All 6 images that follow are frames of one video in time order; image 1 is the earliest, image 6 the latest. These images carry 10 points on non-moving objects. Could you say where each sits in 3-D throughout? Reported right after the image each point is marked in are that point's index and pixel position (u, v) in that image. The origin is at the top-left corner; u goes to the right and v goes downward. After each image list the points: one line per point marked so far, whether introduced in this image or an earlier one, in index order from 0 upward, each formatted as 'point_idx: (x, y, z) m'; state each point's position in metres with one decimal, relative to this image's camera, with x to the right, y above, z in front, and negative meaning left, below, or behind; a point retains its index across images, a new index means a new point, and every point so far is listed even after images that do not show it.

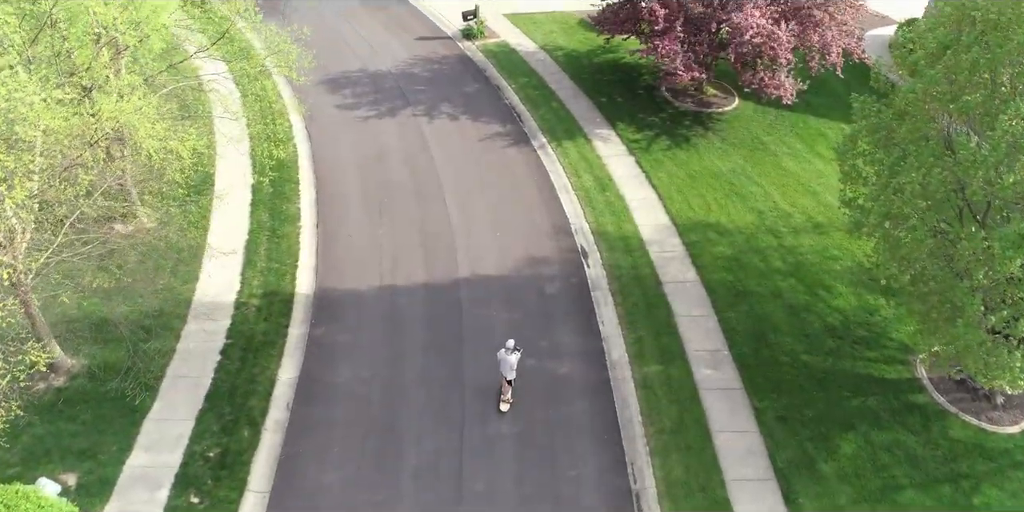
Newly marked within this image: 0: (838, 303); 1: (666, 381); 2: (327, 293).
0: (+6.9, -1.0, +15.0) m
1: (+2.9, -2.4, +13.4) m
2: (-3.9, -0.8, +14.9) m
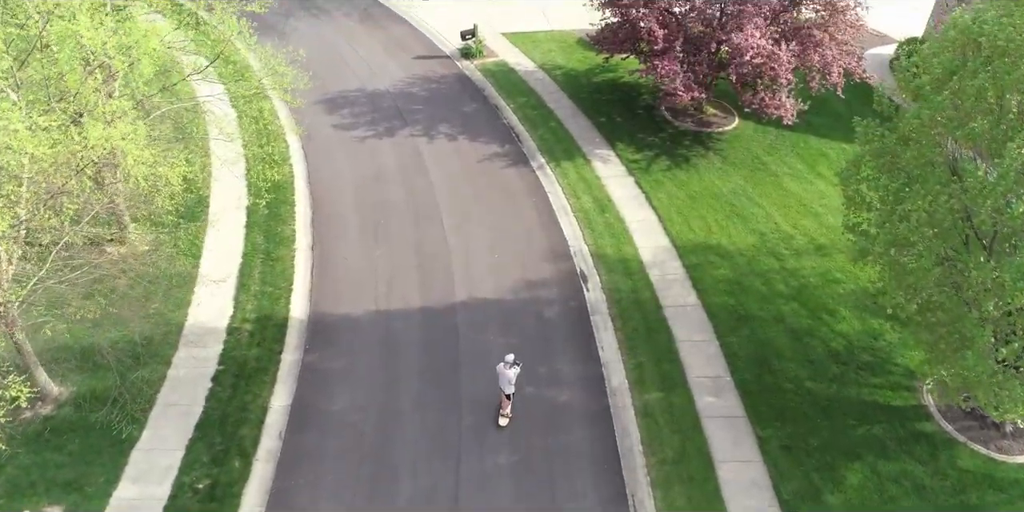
0: (+6.9, -1.5, +14.7) m
1: (+2.9, -2.9, +13.1) m
2: (-4.0, -1.3, +14.6) m
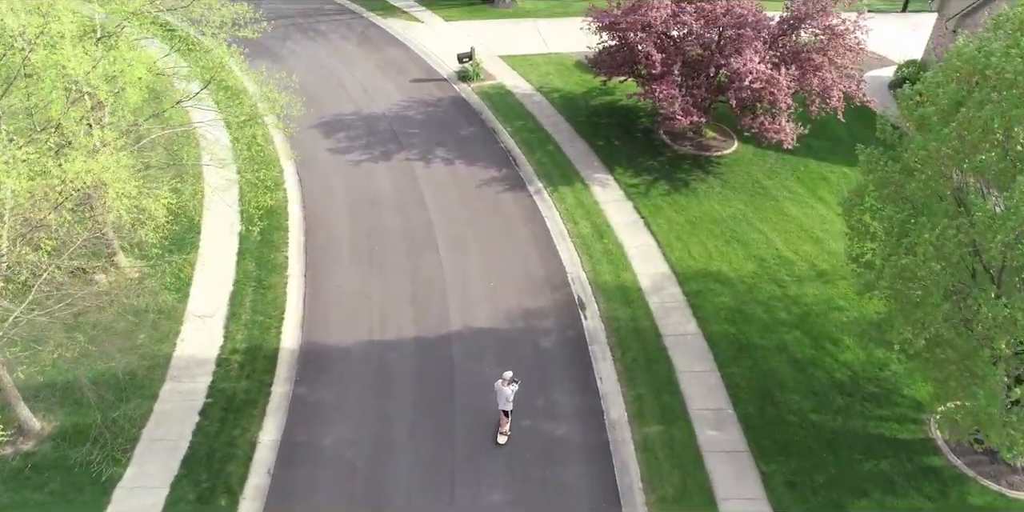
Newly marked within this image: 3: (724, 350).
0: (+6.8, -2.1, +14.4) m
1: (+2.8, -3.4, +12.7) m
2: (-4.0, -1.9, +14.3) m
3: (+4.4, -1.9, +14.5) m
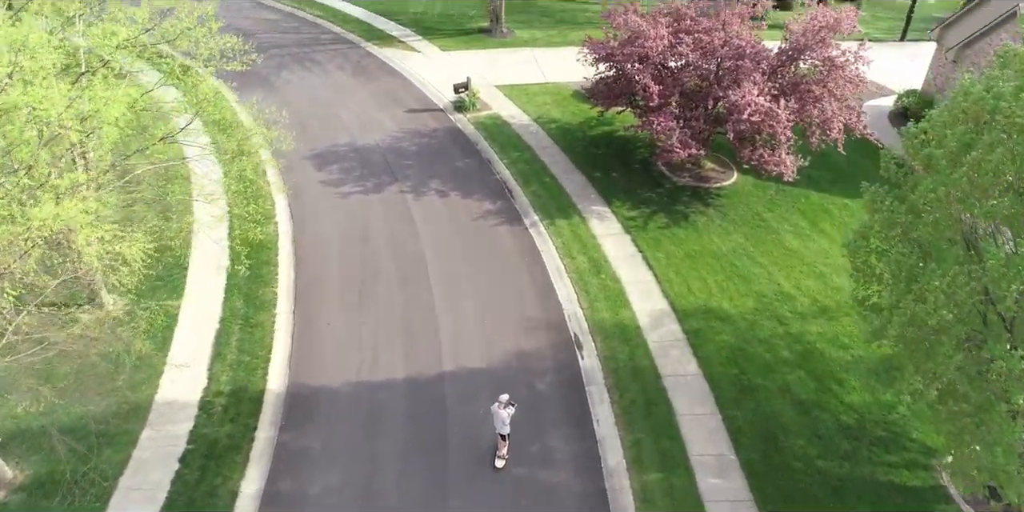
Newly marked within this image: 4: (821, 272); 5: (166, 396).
0: (+6.7, -2.8, +13.9) m
1: (+2.7, -4.1, +12.2) m
2: (-4.2, -2.6, +13.8) m
3: (+4.3, -2.7, +14.0) m
4: (+7.5, -0.4, +17.1) m
5: (-6.6, -2.7, +13.3) m
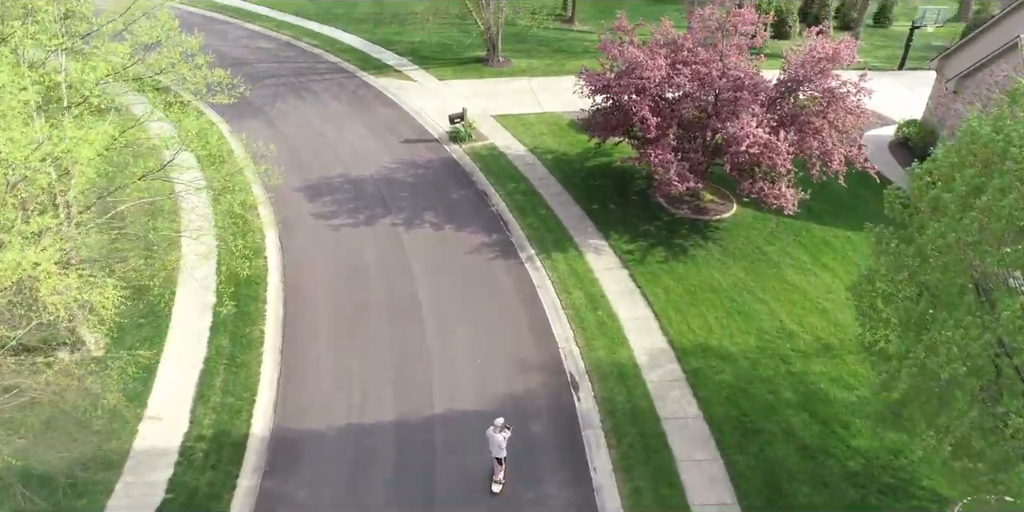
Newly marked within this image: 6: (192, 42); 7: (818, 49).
0: (+6.6, -3.6, +13.3) m
1: (+2.6, -4.8, +11.6) m
2: (-4.3, -3.4, +13.3) m
3: (+4.1, -3.4, +13.5) m
4: (+7.4, -1.2, +16.6) m
5: (-6.7, -3.4, +12.8) m
6: (-6.3, +4.2, +13.9) m
7: (+8.0, +5.4, +18.3) m
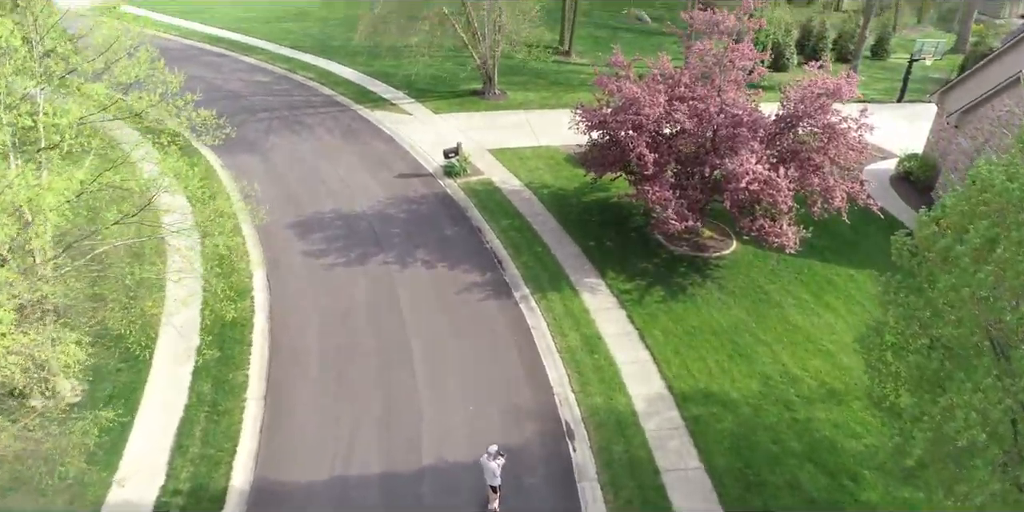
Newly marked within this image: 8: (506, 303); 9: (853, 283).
0: (+6.4, -4.4, +12.7) m
1: (+2.4, -5.5, +11.0) m
2: (-4.4, -4.2, +12.7) m
3: (+4.0, -4.3, +12.9) m
4: (+7.2, -2.2, +16.1) m
5: (-6.8, -4.2, +12.2) m
6: (-6.5, +3.4, +13.5) m
7: (+7.8, +4.4, +18.0) m
8: (-0.1, -1.2, +17.5) m
9: (+8.9, -0.7, +18.4) m
